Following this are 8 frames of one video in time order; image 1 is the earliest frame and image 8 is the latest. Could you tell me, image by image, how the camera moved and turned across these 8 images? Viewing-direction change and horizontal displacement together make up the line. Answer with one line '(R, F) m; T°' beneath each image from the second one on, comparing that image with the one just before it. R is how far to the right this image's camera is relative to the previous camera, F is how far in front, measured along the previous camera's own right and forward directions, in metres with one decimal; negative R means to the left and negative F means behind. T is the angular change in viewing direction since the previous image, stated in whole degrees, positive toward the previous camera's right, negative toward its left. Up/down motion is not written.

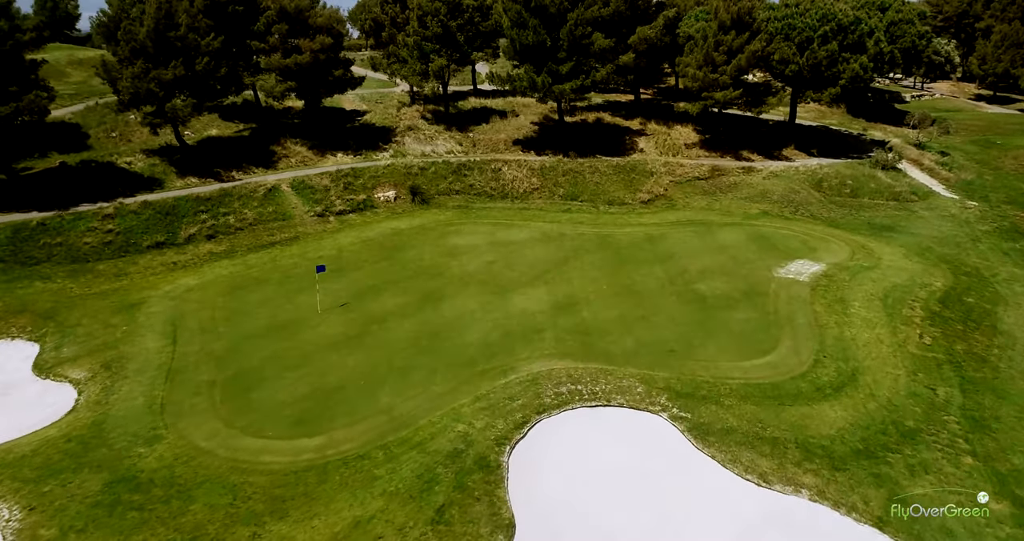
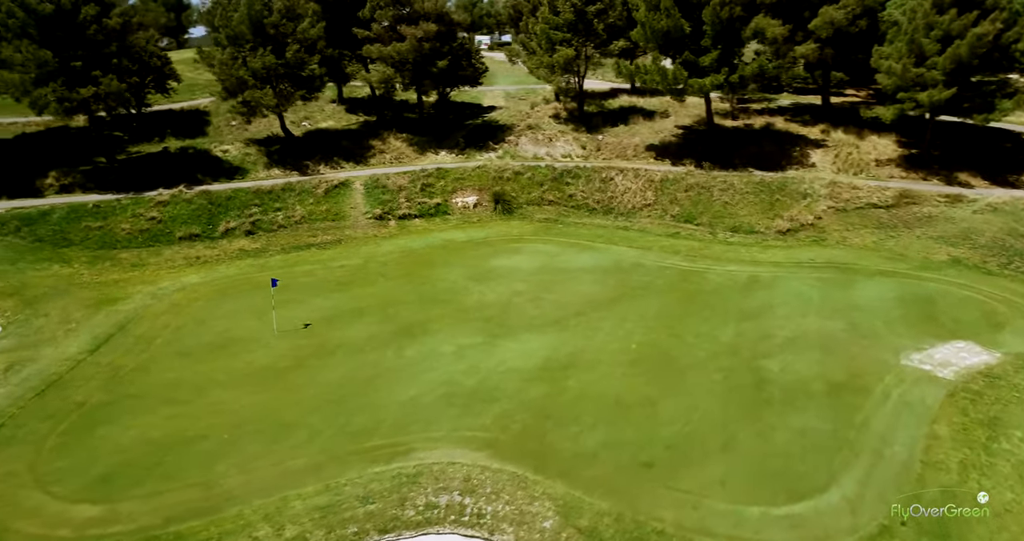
(+8.0, +8.6) m; -19°
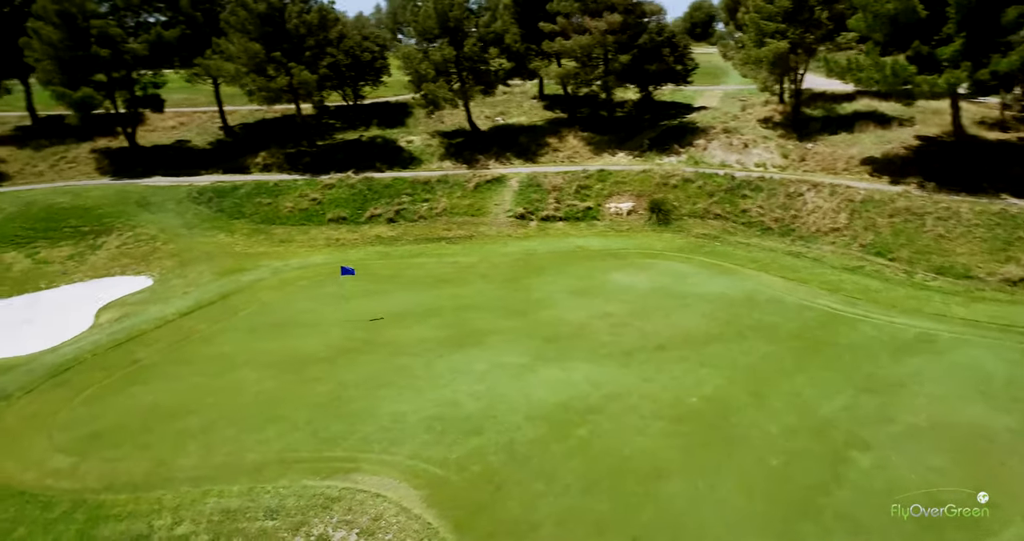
(+6.4, +4.2) m; -22°
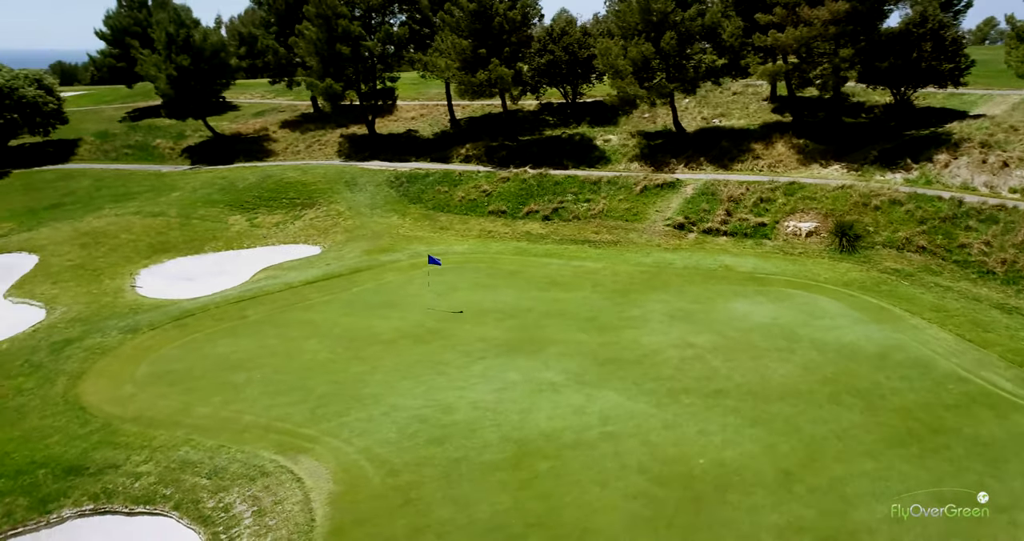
(+6.9, +3.1) m; -24°
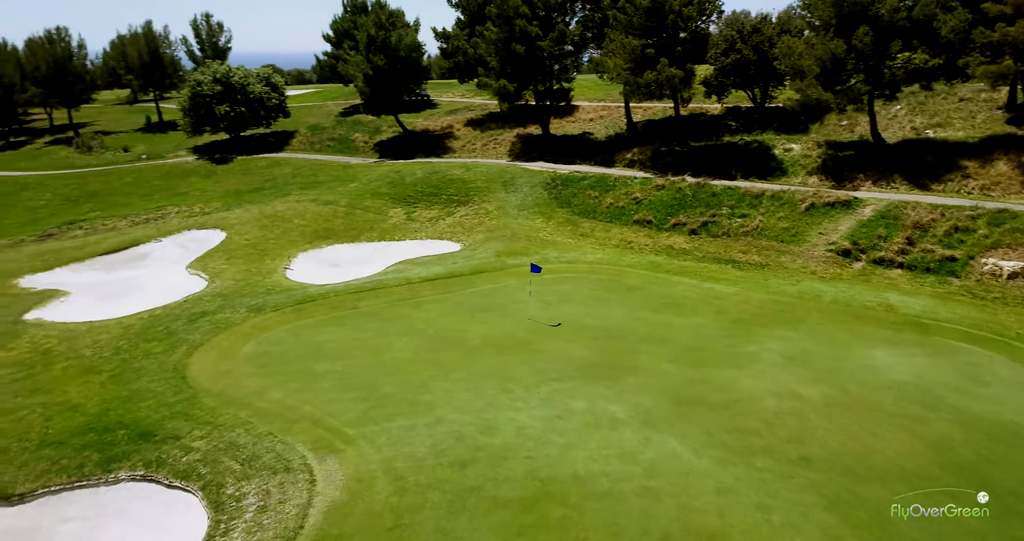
(+3.6, +2.0) m; -17°
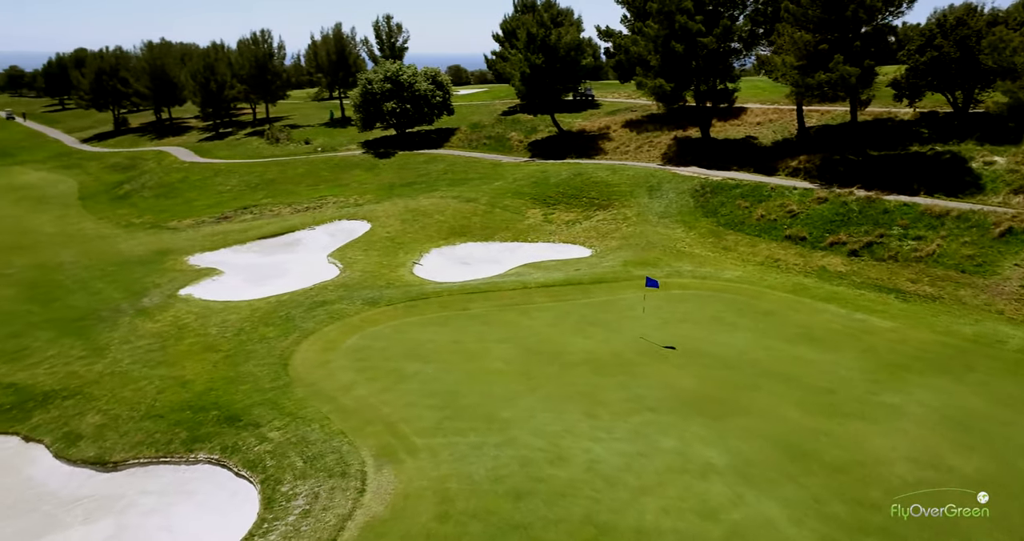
(+1.9, +1.8) m; -14°
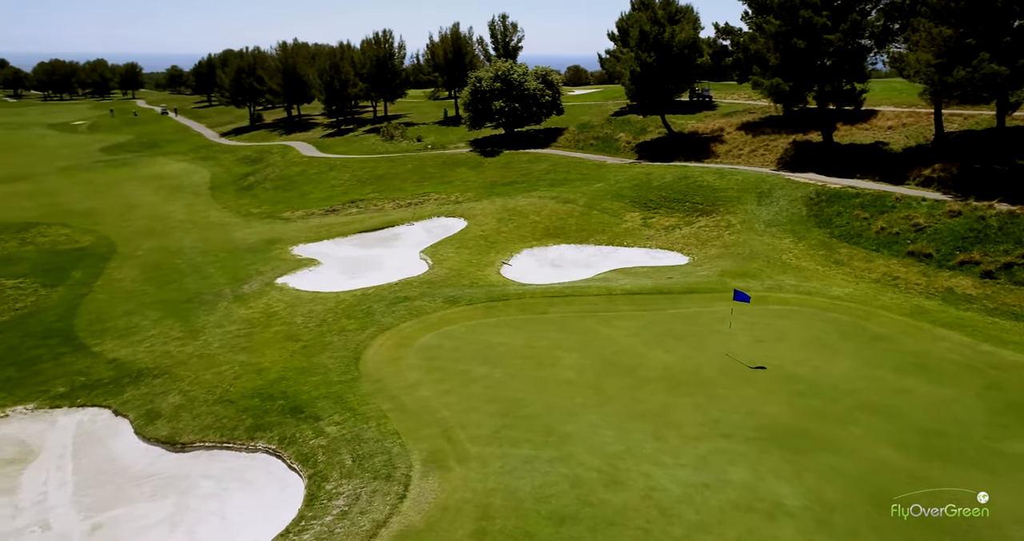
(+1.1, +1.0) m; -9°
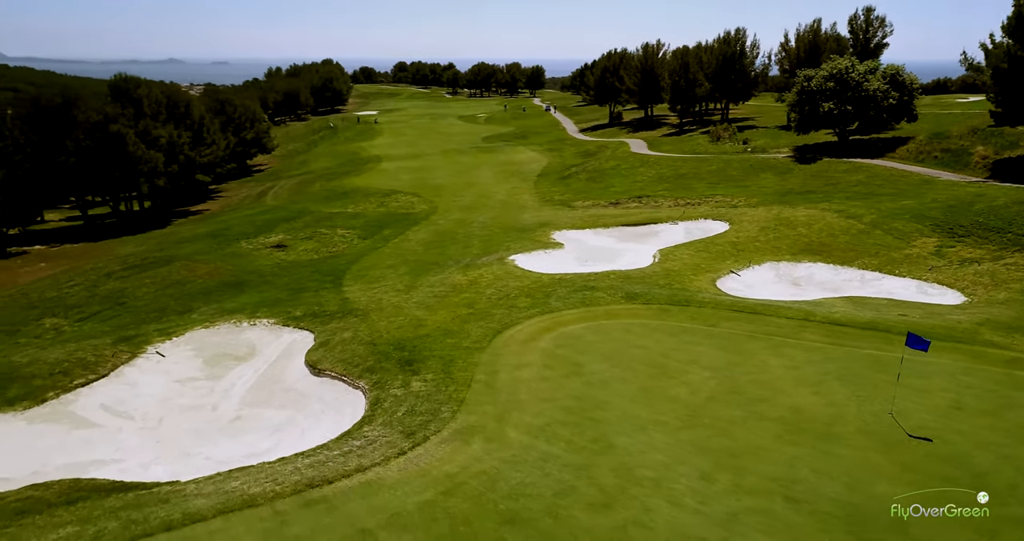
(+6.2, +2.4) m; -29°
